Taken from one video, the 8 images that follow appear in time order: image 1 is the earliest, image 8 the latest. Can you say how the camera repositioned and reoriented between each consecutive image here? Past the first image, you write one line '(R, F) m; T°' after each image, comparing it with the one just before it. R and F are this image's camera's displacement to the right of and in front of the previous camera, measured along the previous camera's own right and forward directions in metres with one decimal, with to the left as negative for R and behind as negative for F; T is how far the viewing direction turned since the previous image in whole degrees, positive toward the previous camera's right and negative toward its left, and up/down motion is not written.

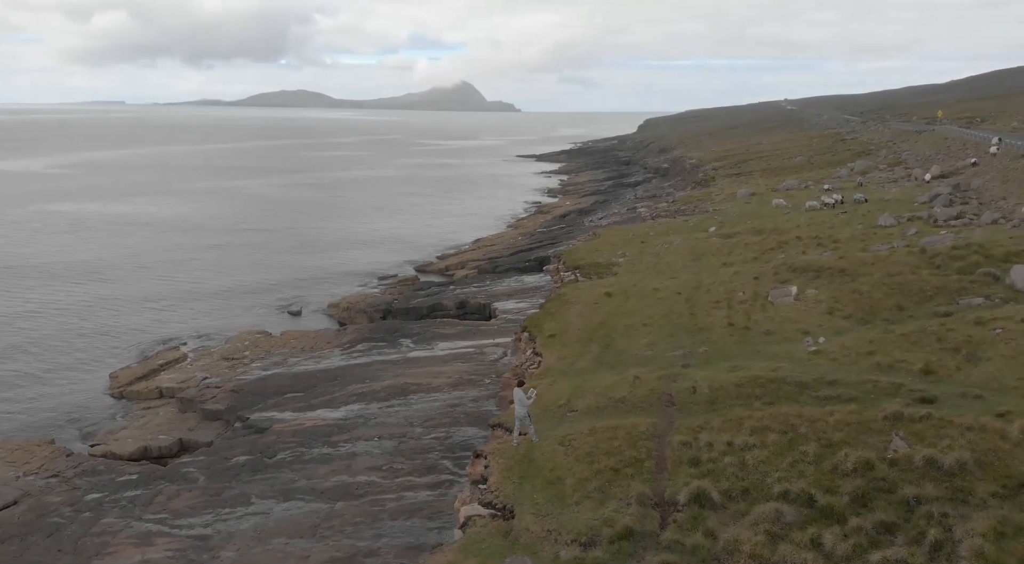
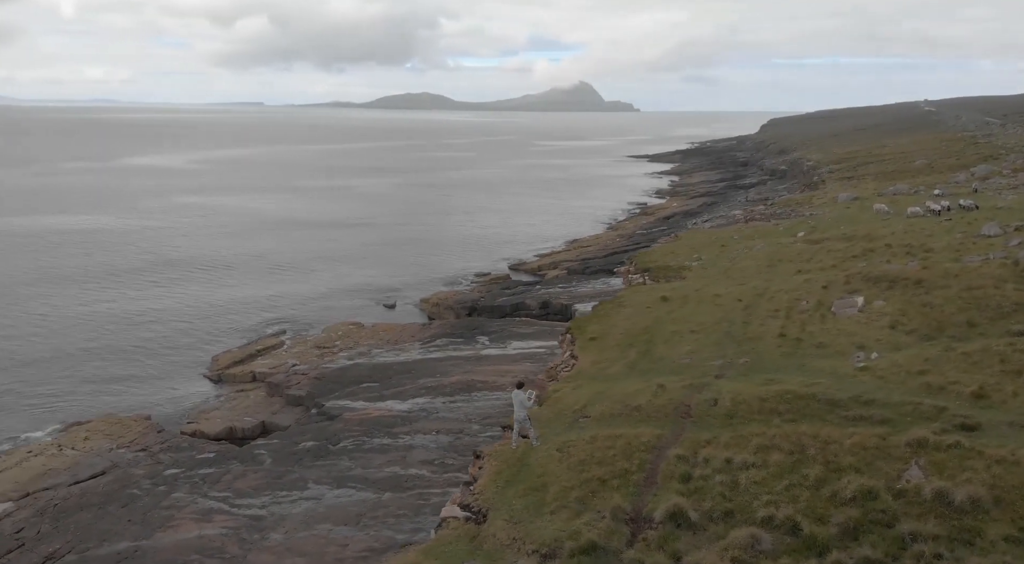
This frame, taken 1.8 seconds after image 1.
(+2.1, +0.6) m; -8°
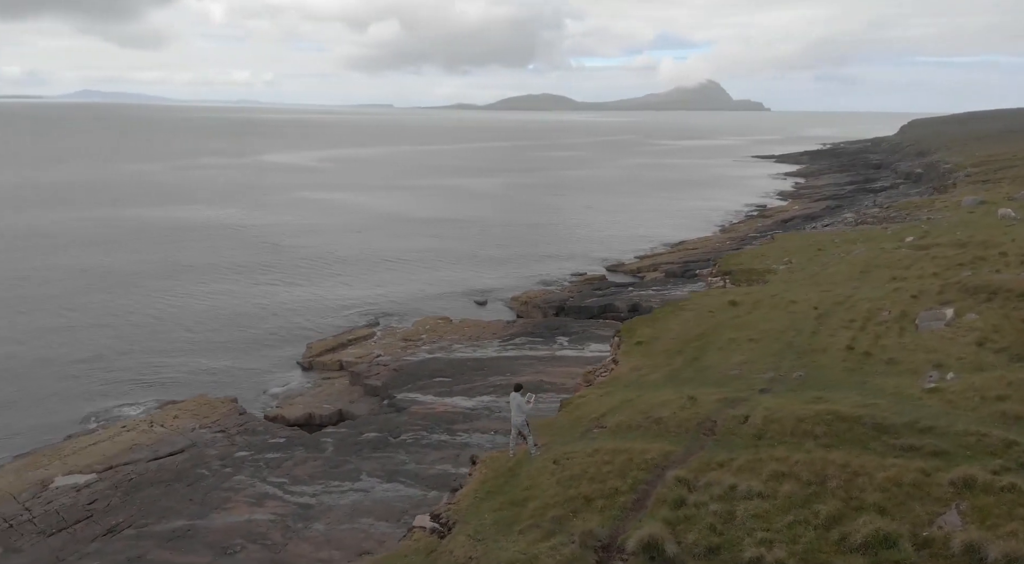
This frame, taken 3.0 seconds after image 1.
(+2.0, +1.4) m; -8°
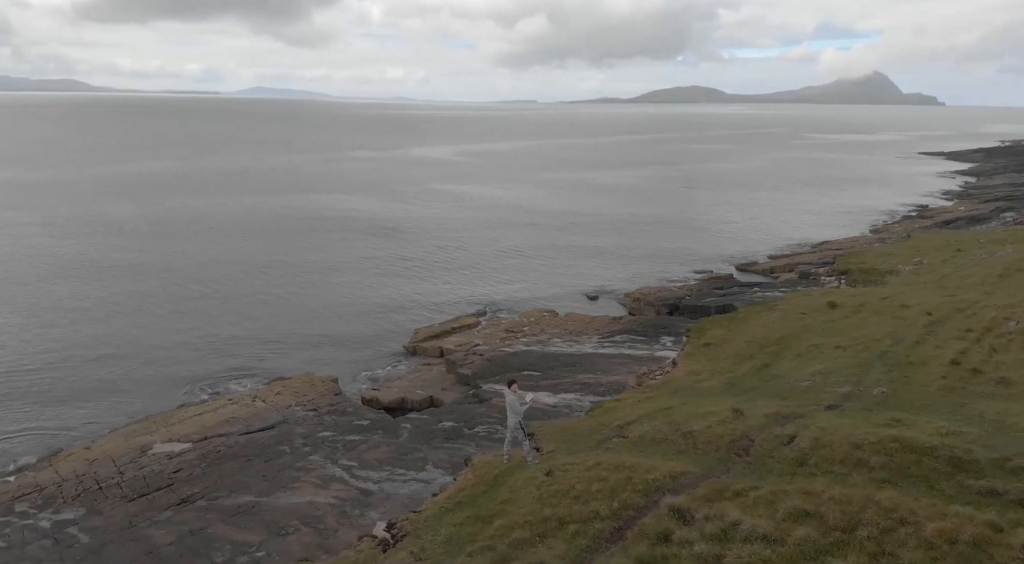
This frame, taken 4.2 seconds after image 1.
(+2.1, +2.0) m; -10°
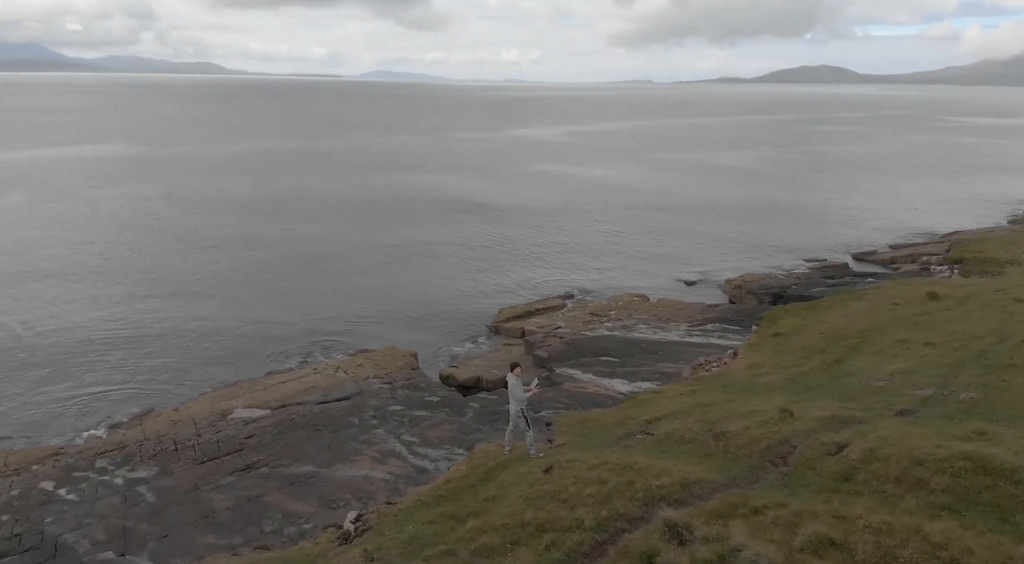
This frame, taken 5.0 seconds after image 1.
(+1.4, +1.5) m; -8°
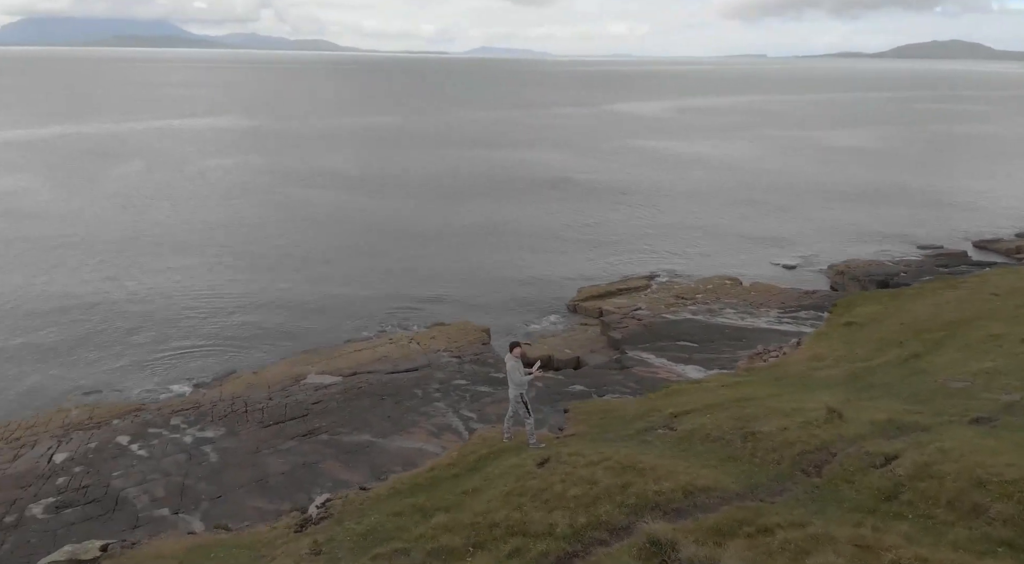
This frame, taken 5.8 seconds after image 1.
(+1.2, +1.3) m; -7°
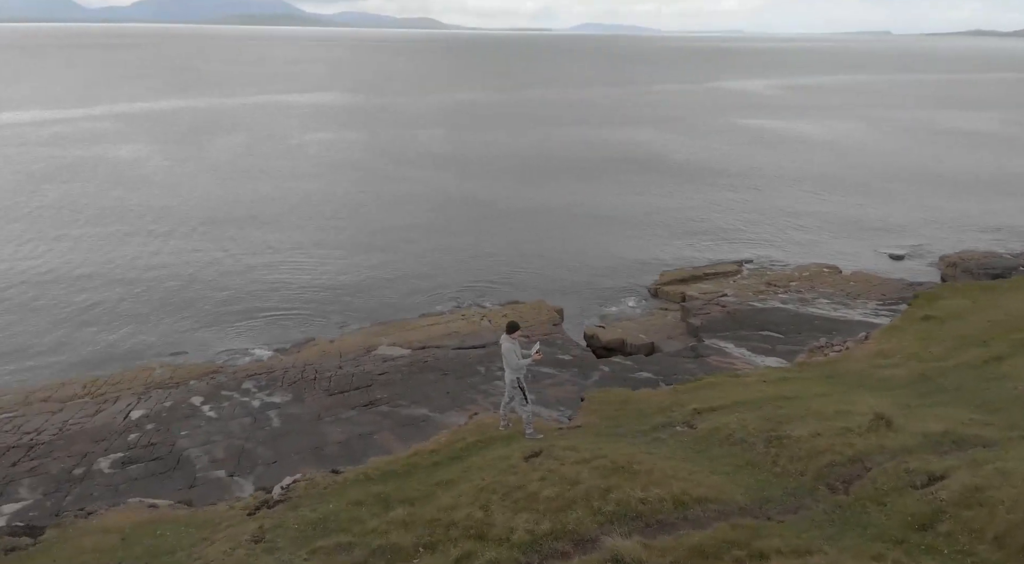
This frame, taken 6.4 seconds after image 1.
(+1.1, +1.0) m; -7°
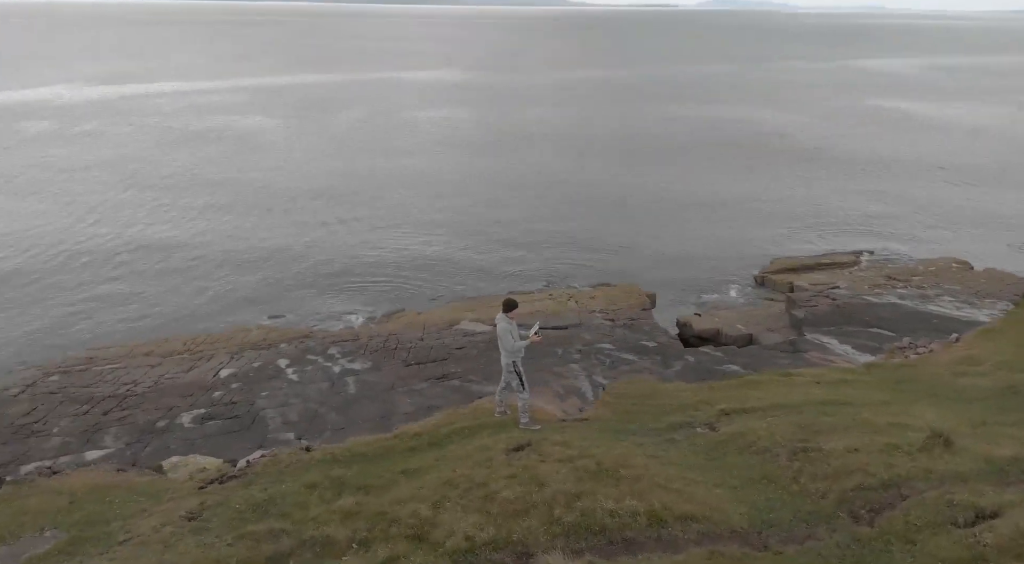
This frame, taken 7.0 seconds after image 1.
(+1.1, +1.0) m; -8°
